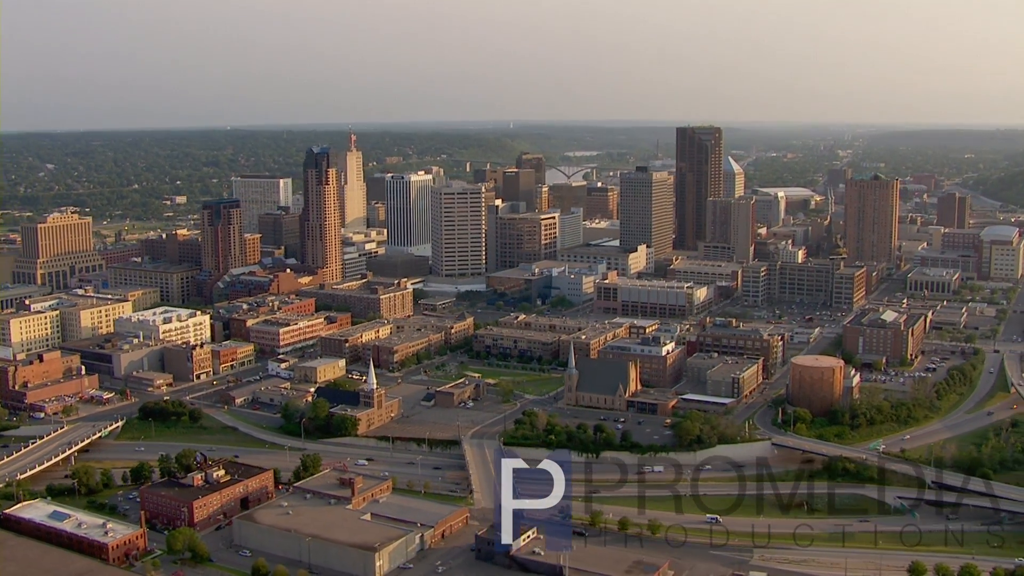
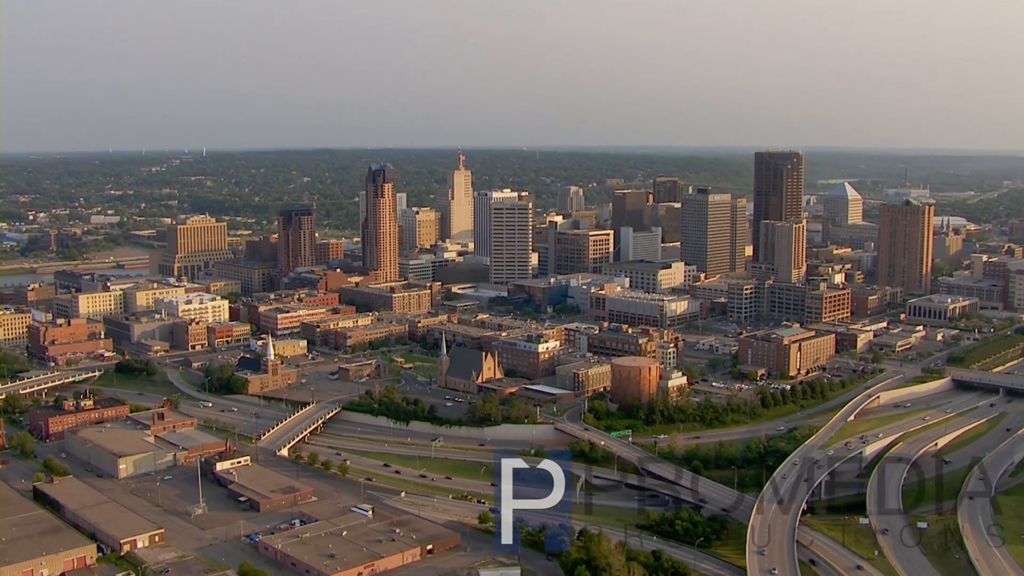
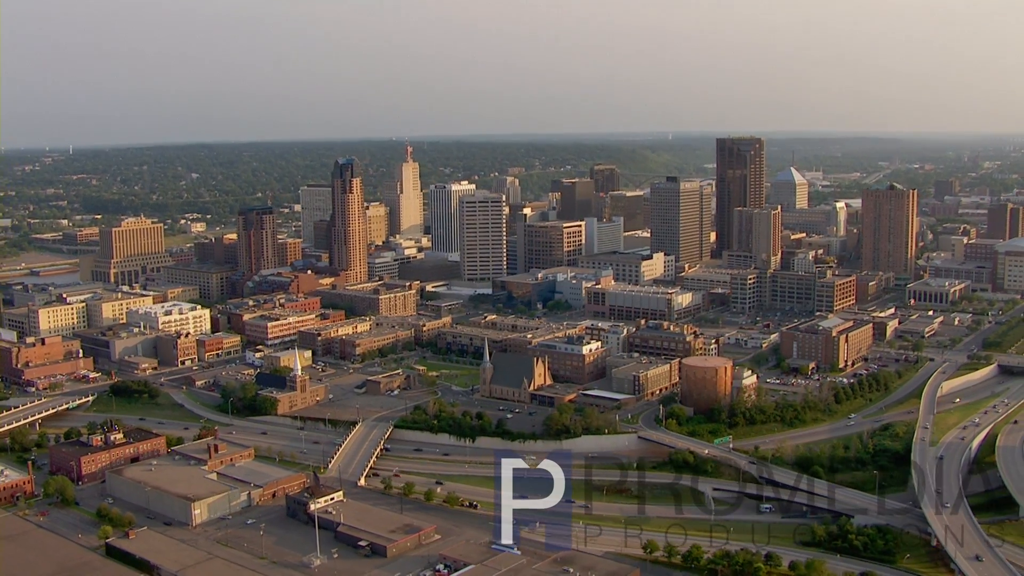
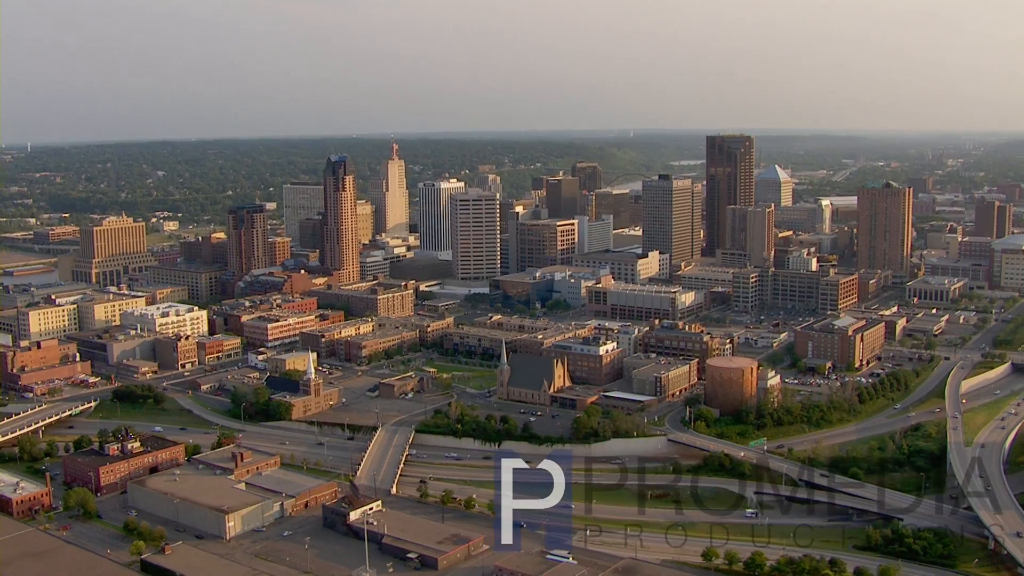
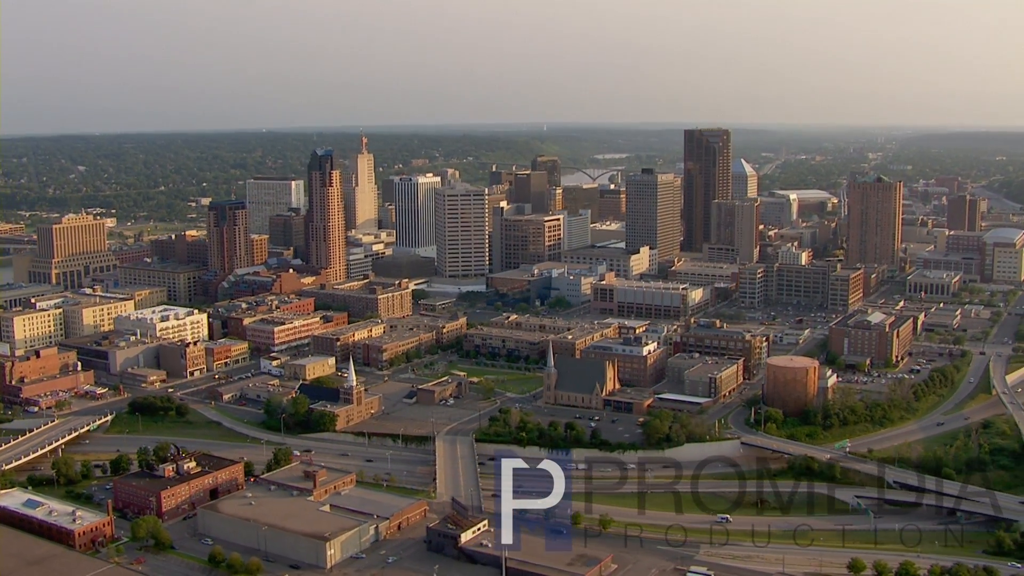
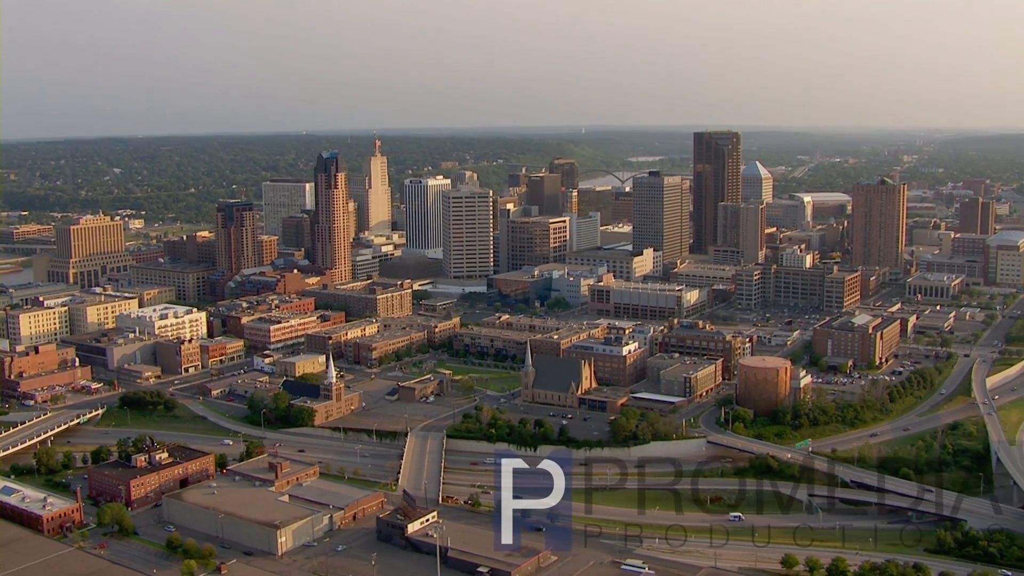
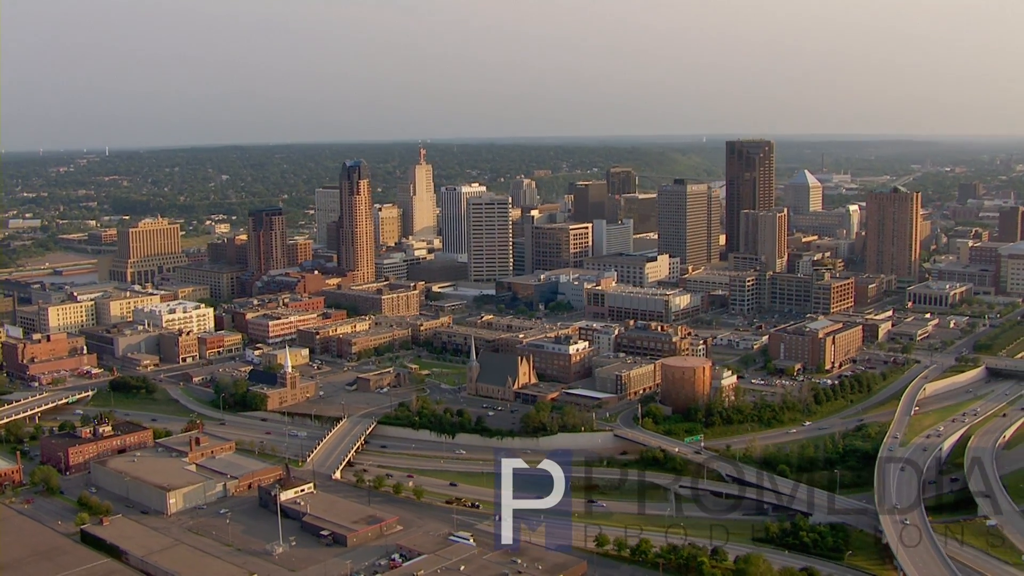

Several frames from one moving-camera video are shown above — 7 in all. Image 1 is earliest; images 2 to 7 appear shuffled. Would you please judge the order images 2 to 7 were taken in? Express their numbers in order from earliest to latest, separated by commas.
5, 6, 4, 3, 7, 2
